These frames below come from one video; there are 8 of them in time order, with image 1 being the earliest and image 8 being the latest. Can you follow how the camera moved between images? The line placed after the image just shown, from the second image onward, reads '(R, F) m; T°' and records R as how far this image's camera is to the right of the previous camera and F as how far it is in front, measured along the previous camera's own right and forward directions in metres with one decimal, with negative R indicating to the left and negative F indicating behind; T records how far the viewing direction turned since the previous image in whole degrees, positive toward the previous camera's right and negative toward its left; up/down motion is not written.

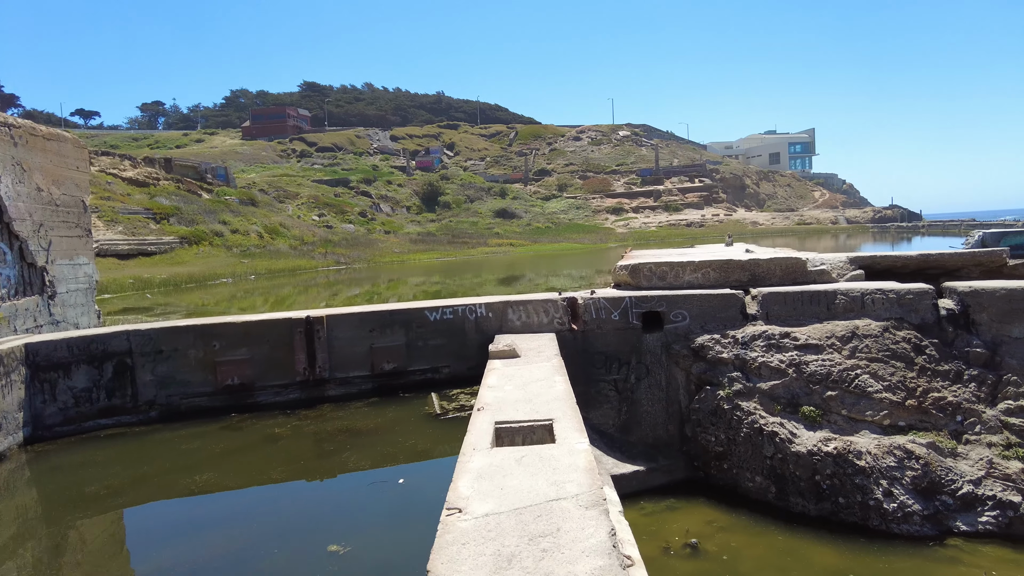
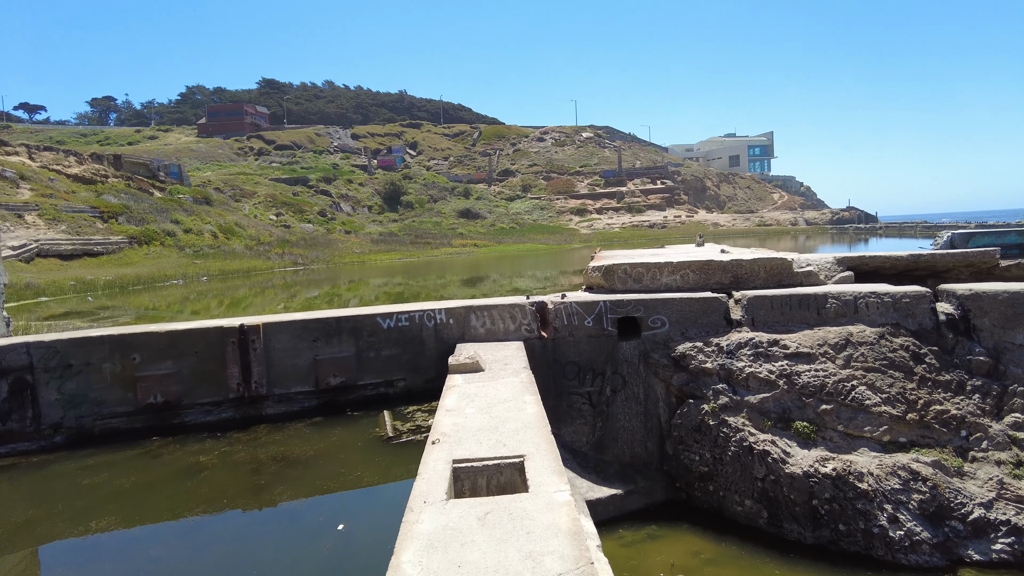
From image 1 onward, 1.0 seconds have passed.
(0.0, +0.7) m; +3°
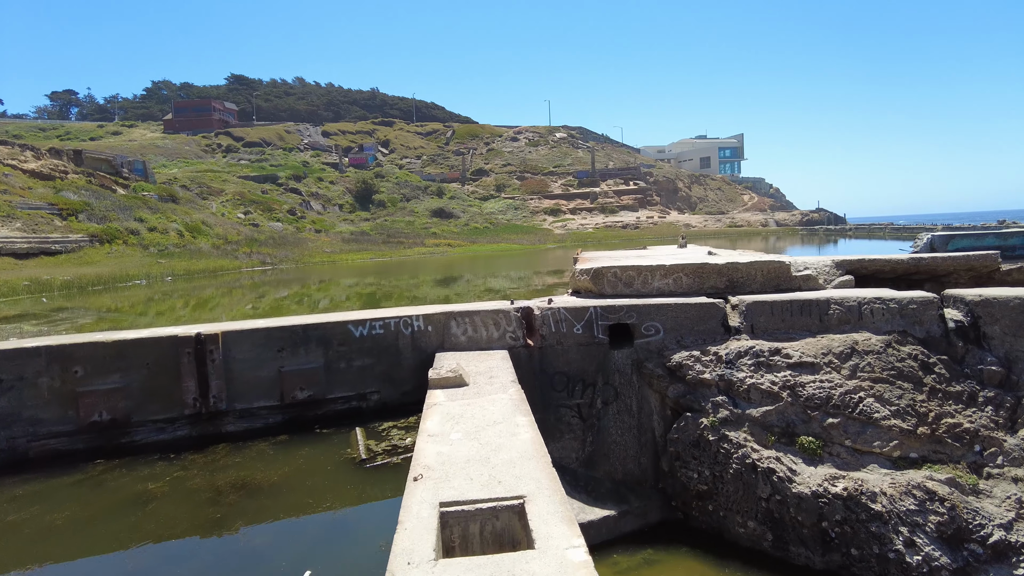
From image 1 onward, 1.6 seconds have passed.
(-0.1, +0.5) m; +2°
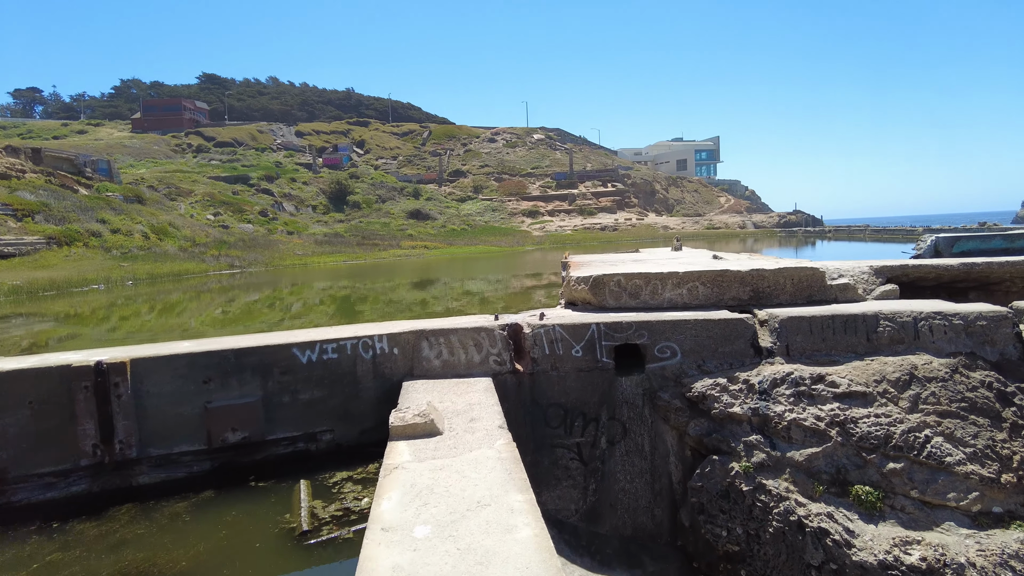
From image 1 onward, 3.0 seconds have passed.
(-0.1, +1.2) m; +2°
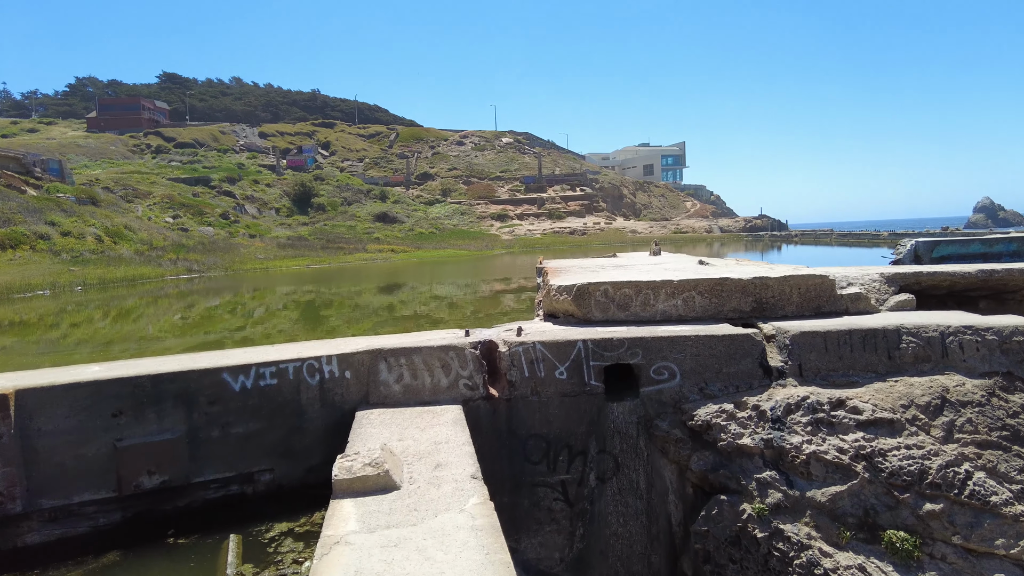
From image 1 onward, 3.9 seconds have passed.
(0.0, +0.7) m; +3°
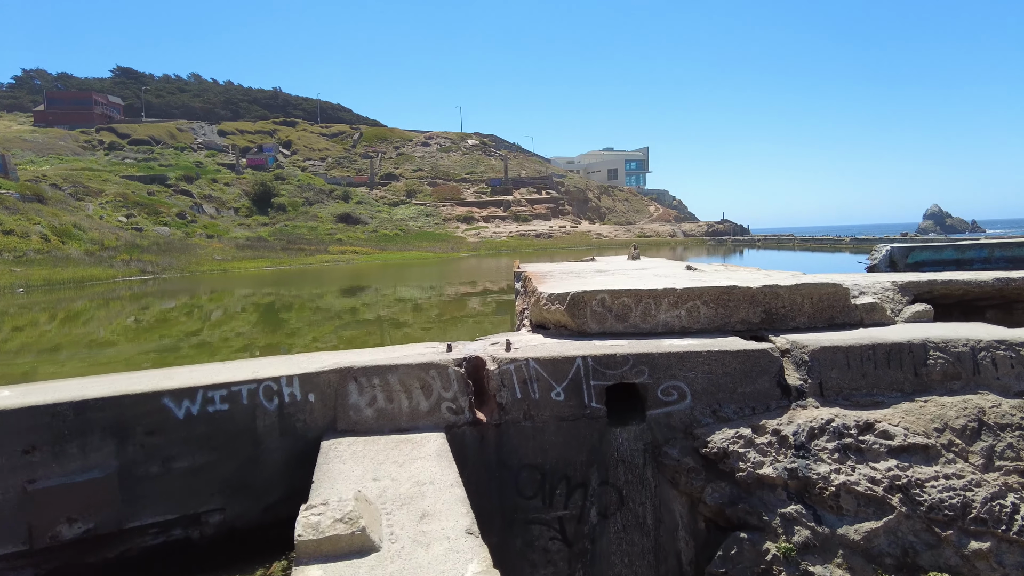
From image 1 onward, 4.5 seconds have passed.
(-0.2, +0.5) m; +3°
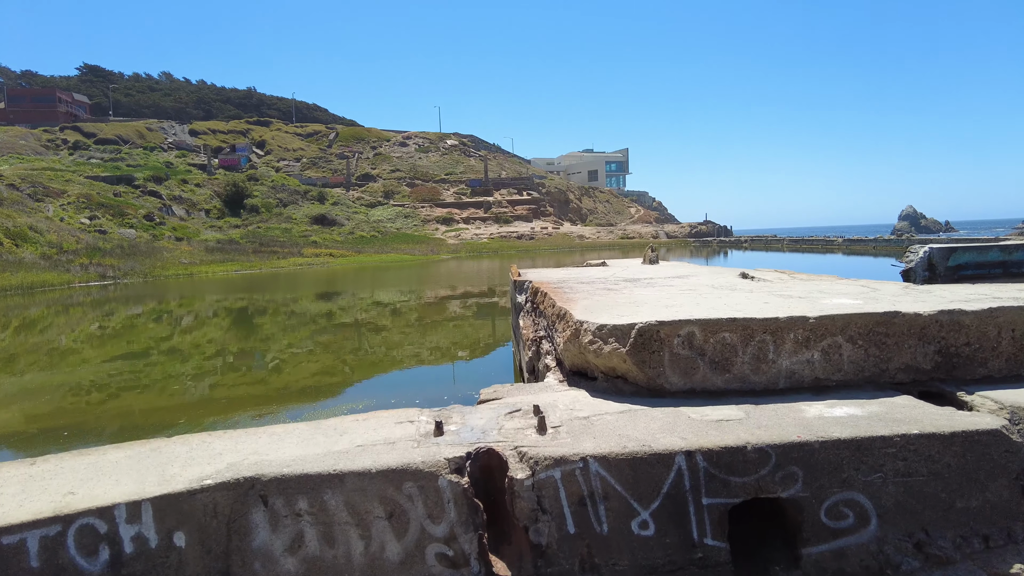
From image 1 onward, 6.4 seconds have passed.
(-0.2, +1.8) m; +2°
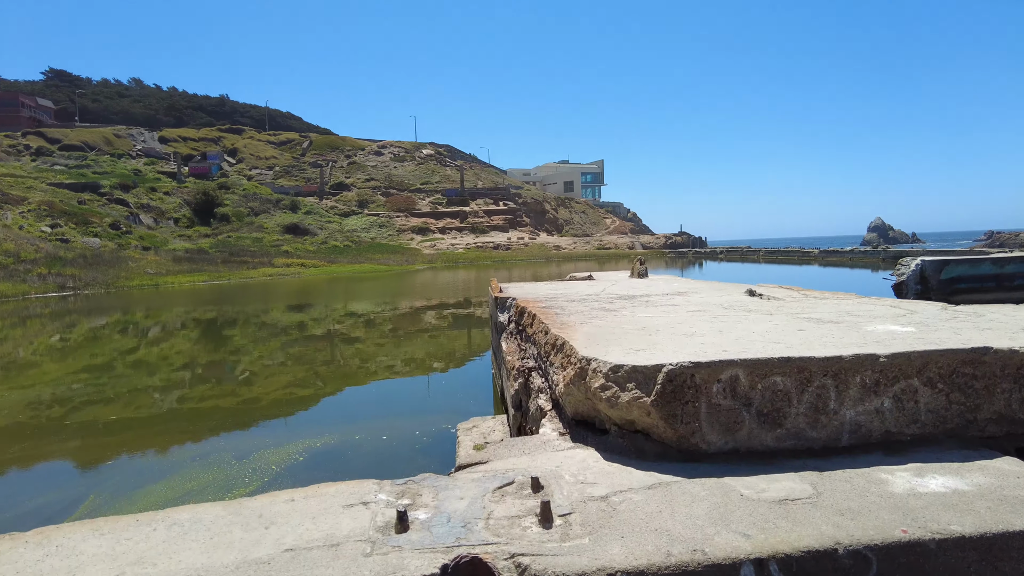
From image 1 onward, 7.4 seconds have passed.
(0.0, +0.7) m; +2°
